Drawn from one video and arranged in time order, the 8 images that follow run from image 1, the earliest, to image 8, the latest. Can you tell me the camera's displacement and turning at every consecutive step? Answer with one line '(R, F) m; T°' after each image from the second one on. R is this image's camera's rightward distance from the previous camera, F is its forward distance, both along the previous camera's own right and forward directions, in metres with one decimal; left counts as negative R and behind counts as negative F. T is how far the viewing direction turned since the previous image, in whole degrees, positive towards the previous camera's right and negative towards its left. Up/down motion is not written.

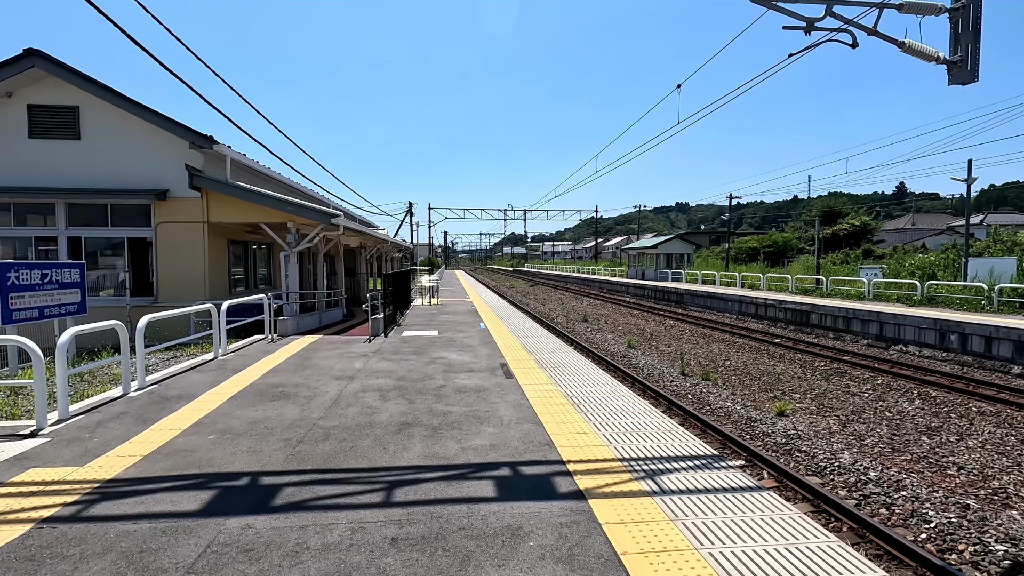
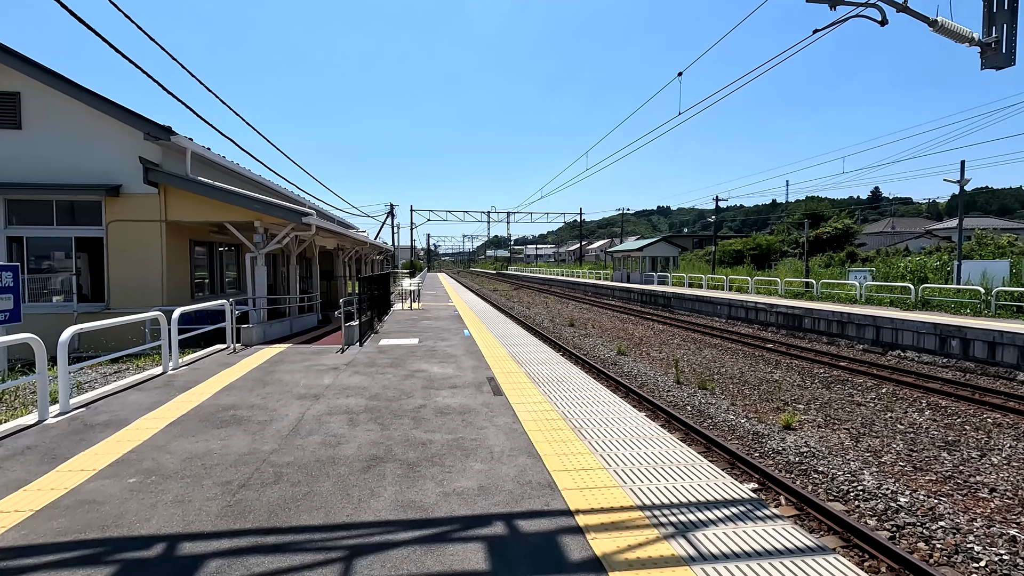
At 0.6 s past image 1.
(-0.1, +0.7) m; +2°
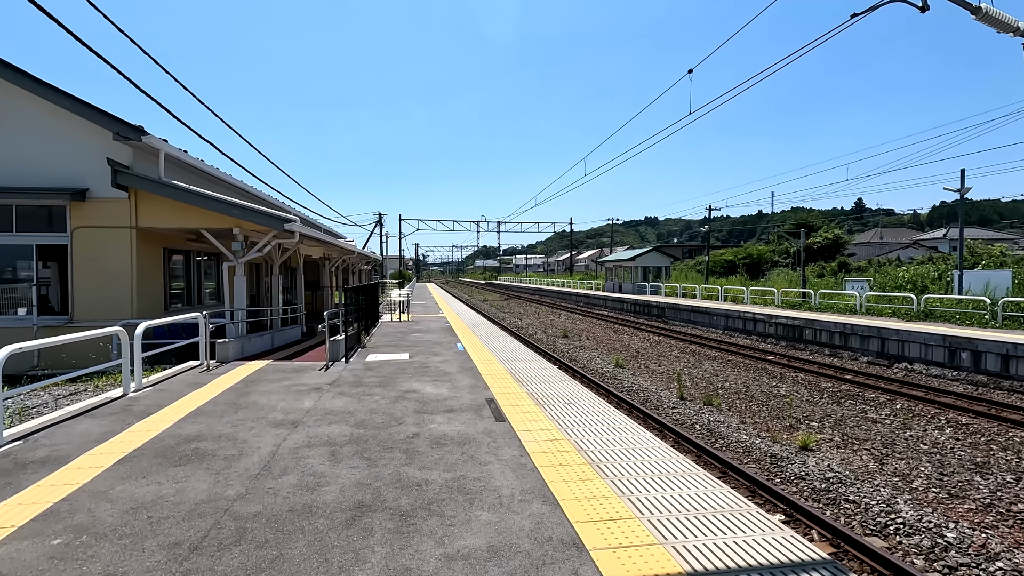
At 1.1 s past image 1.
(-0.1, +0.6) m; +1°
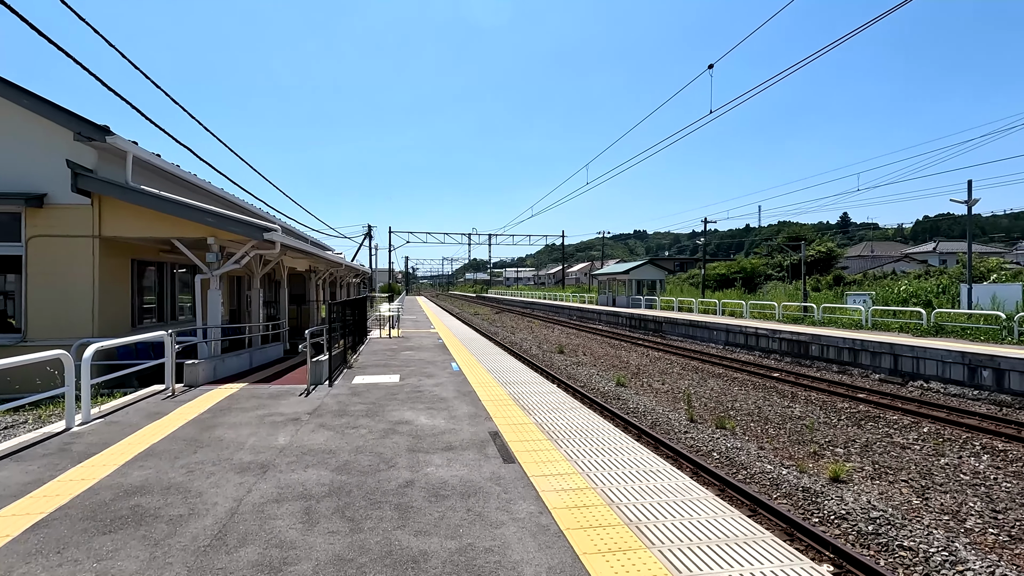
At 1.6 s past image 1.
(-0.2, +0.7) m; +1°
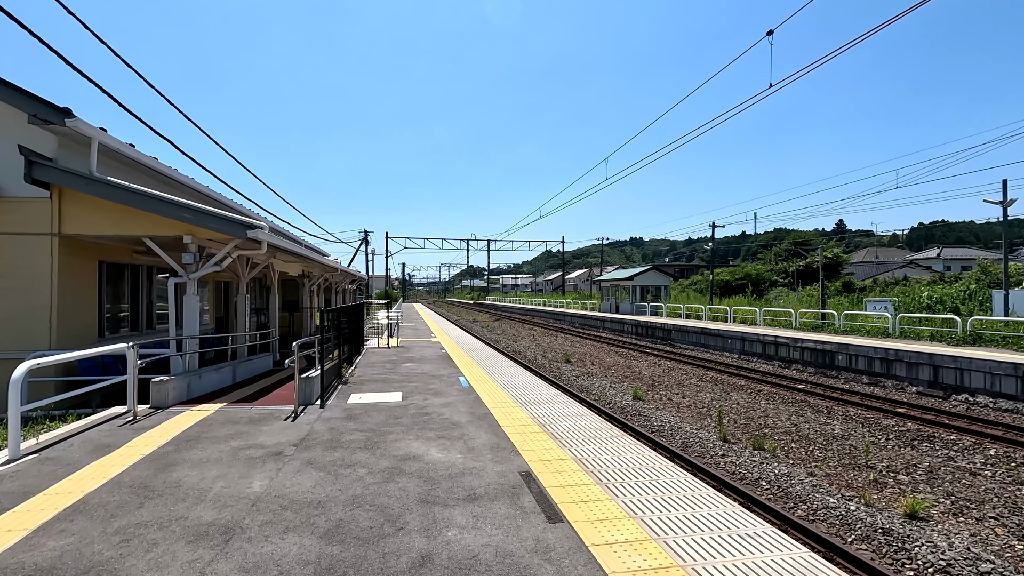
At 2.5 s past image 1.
(-0.3, +1.0) m; 0°
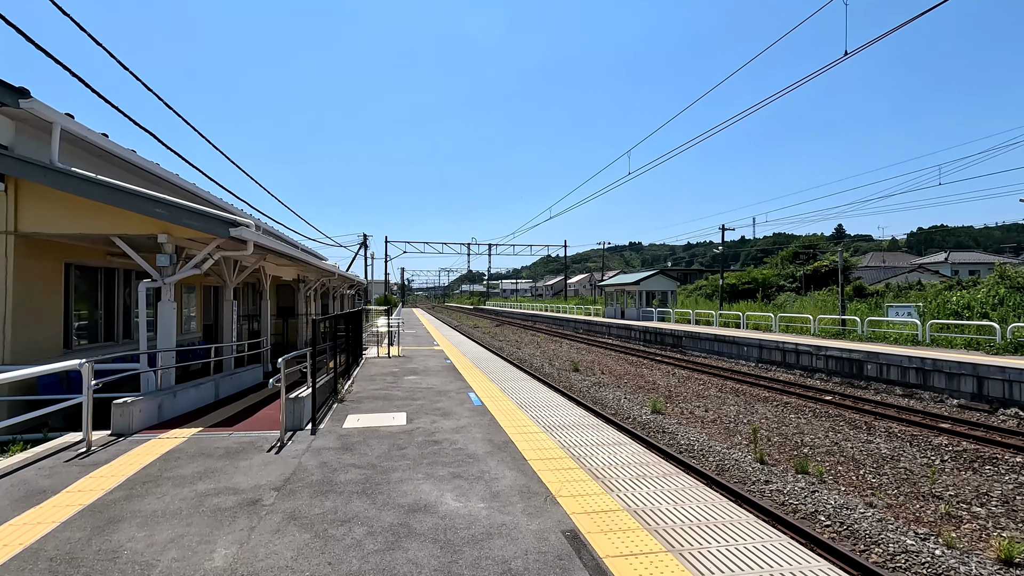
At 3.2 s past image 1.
(-0.2, +0.9) m; 0°
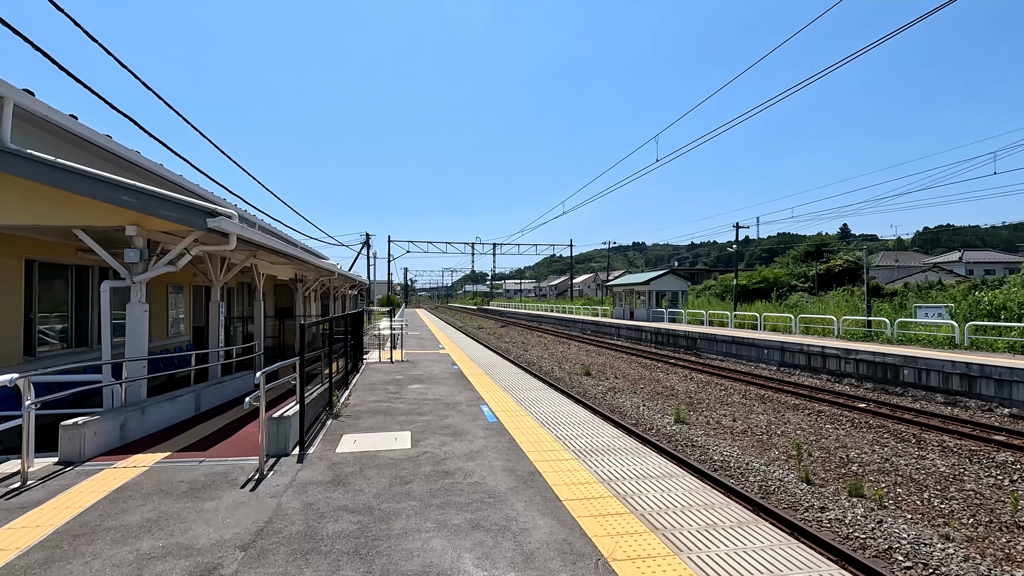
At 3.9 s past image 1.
(-0.2, +0.9) m; 0°
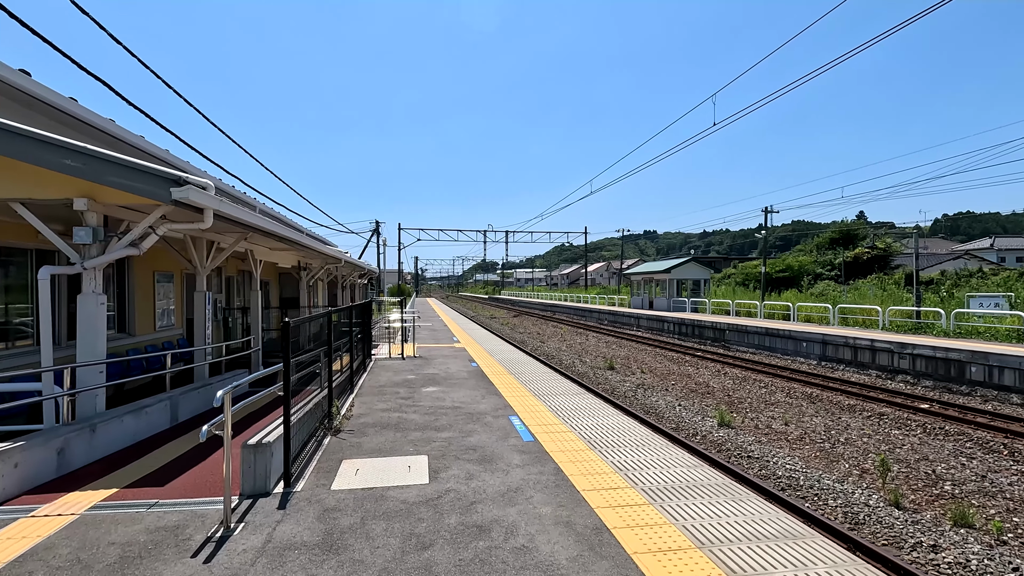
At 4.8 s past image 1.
(-0.3, +1.2) m; -1°
